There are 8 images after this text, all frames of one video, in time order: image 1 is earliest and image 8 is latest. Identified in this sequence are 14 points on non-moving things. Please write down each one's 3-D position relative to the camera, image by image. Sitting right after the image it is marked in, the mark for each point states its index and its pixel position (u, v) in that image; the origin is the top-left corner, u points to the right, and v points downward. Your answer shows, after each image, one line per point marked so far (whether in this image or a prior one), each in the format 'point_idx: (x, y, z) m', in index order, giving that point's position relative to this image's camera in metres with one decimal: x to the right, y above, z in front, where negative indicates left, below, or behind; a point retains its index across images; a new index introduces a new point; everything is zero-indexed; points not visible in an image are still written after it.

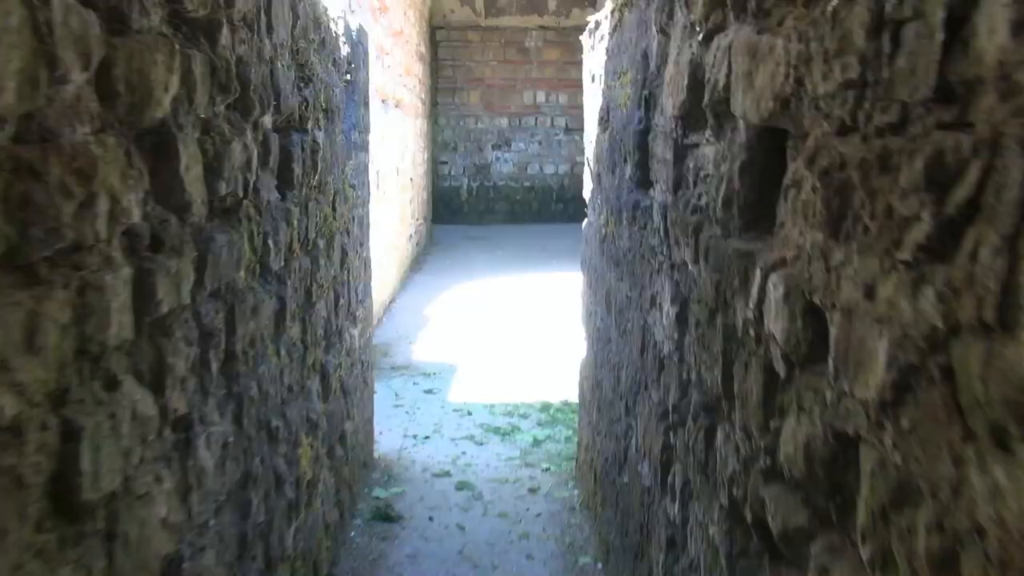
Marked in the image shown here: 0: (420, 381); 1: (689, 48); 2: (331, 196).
0: (-0.5, -0.5, +4.4) m
1: (+0.4, +0.5, +1.5) m
2: (-0.6, +0.3, +2.3) m
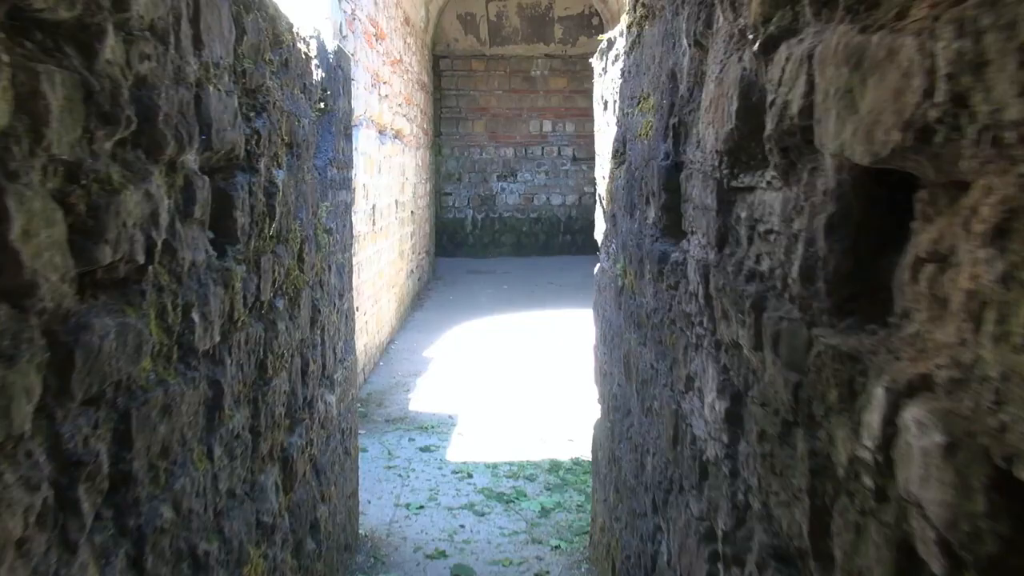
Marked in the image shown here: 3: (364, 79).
0: (-0.5, -0.8, +4.0) m
1: (+0.3, +0.3, +1.1) m
2: (-0.6, +0.1, +1.9) m
3: (-0.9, +1.3, +4.7) m
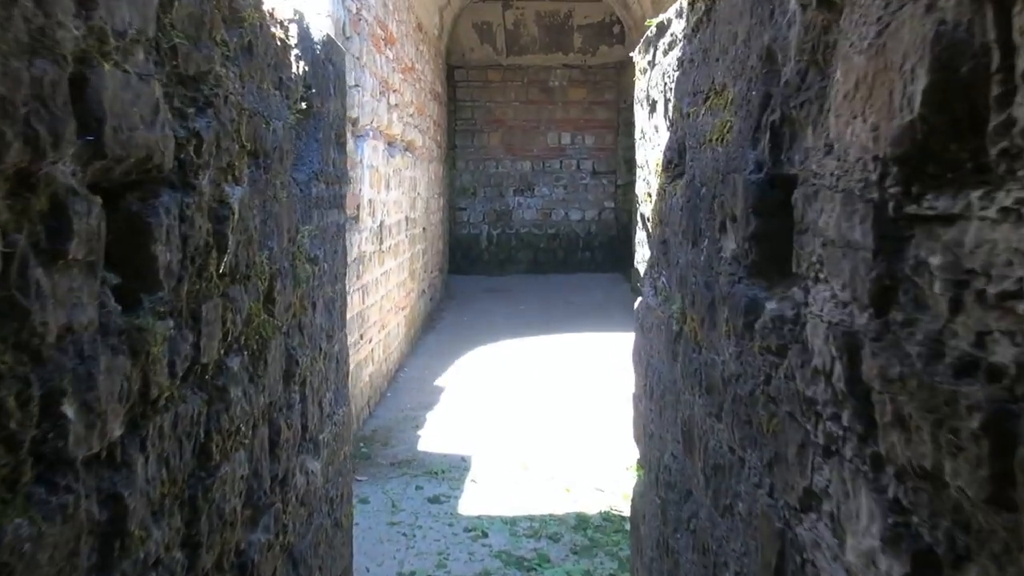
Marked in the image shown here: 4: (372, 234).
0: (-0.4, -0.9, +3.5) m
1: (+0.4, +0.3, +0.7) m
2: (-0.5, 0.0, +1.5) m
3: (-0.8, +1.2, +4.3) m
4: (-0.9, +0.3, +4.6) m
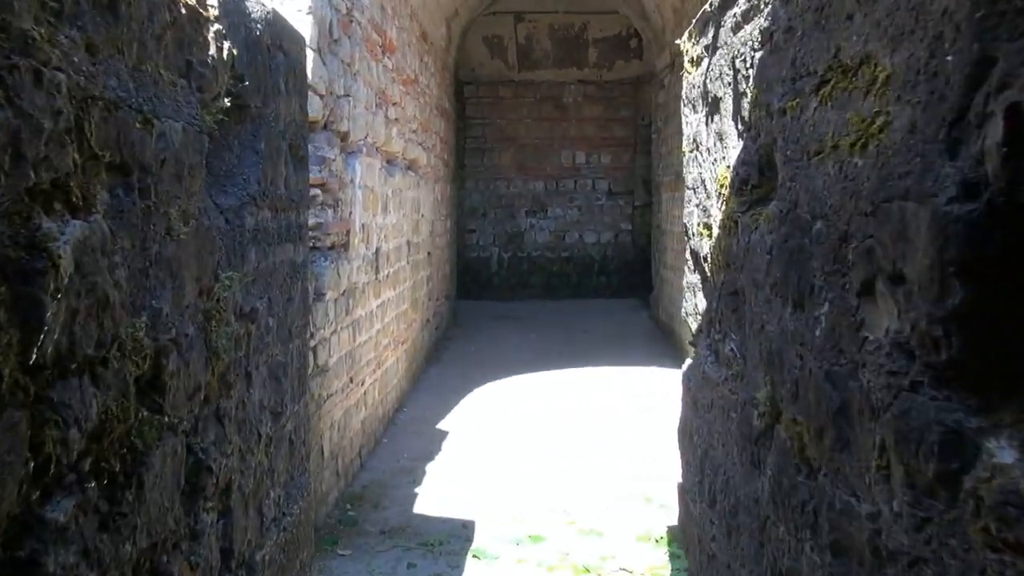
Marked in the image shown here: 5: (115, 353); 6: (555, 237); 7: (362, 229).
0: (-0.4, -1.1, +3.0) m
1: (+0.4, +0.2, +0.2) m
2: (-0.5, -0.1, +1.0) m
3: (-0.8, +1.0, +3.9) m
4: (-0.8, +0.1, +4.1) m
5: (-0.5, -0.1, +0.9) m
6: (+0.5, +0.6, +9.3) m
7: (-0.8, +0.3, +3.9) m
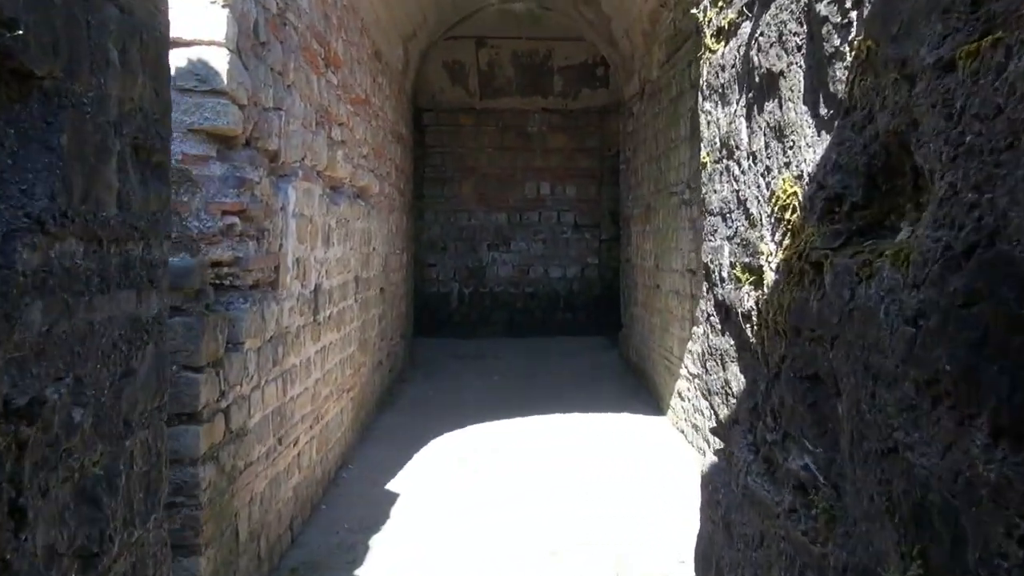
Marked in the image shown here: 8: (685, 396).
0: (-0.5, -1.3, +2.4) m
1: (+0.4, +0.1, -0.3) m
2: (-0.5, -0.2, +0.4) m
3: (-1.0, +0.8, +3.3) m
4: (-1.0, -0.1, +3.5) m
5: (-0.5, -0.1, +0.4) m
6: (+0.1, +0.2, +8.9) m
7: (-1.0, +0.1, +3.4) m
8: (+1.2, -0.8, +5.2) m
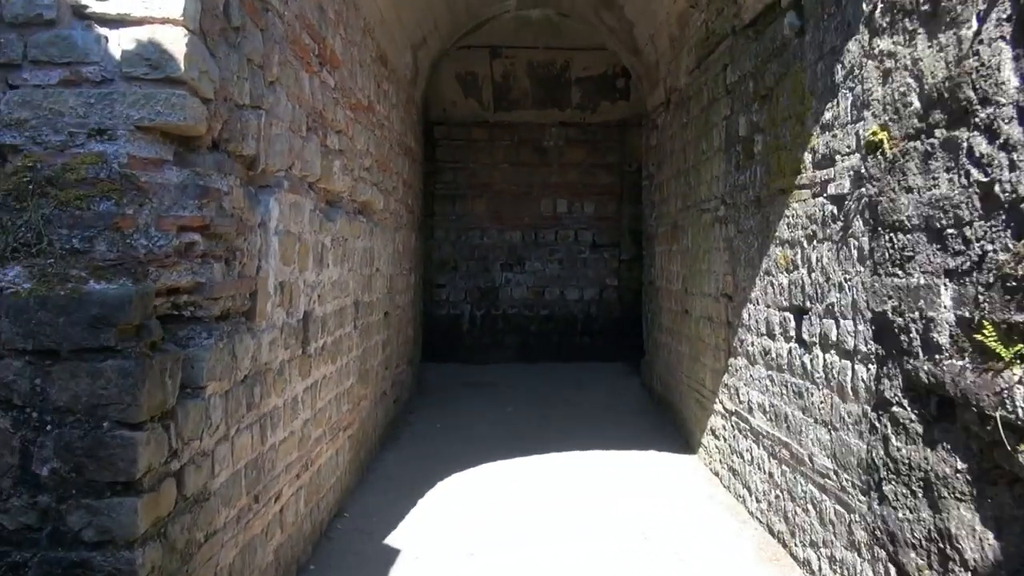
0: (-0.5, -1.3, +1.9) m
1: (+0.4, +0.1, -0.8) m
2: (-0.5, -0.2, 0.0) m
3: (-0.9, +0.7, +2.9) m
4: (-0.9, -0.2, +3.1) m
5: (-0.5, -0.2, -0.1) m
6: (+0.2, -0.1, +8.4) m
7: (-0.9, 0.0, +2.9) m
8: (+1.3, -0.9, +4.7) m
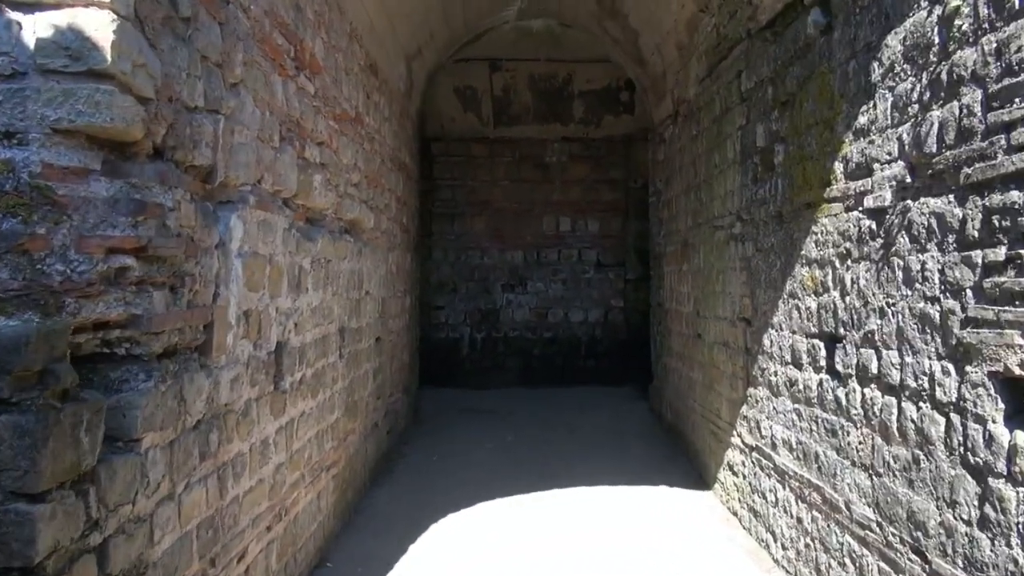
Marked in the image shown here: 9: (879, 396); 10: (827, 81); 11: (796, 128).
0: (-0.5, -1.4, +1.5) m
1: (+0.4, +0.1, -1.1) m
2: (-0.5, -0.2, -0.4) m
3: (-0.9, +0.6, +2.6) m
4: (-0.9, -0.3, +2.7) m
5: (-0.5, -0.2, -0.5) m
6: (+0.3, -0.3, +8.0) m
7: (-0.9, -0.1, +2.6) m
8: (+1.3, -1.1, +4.3) m
9: (+1.3, -0.4, +2.7) m
10: (+1.3, +0.9, +3.1) m
11: (+1.3, +0.7, +3.5) m
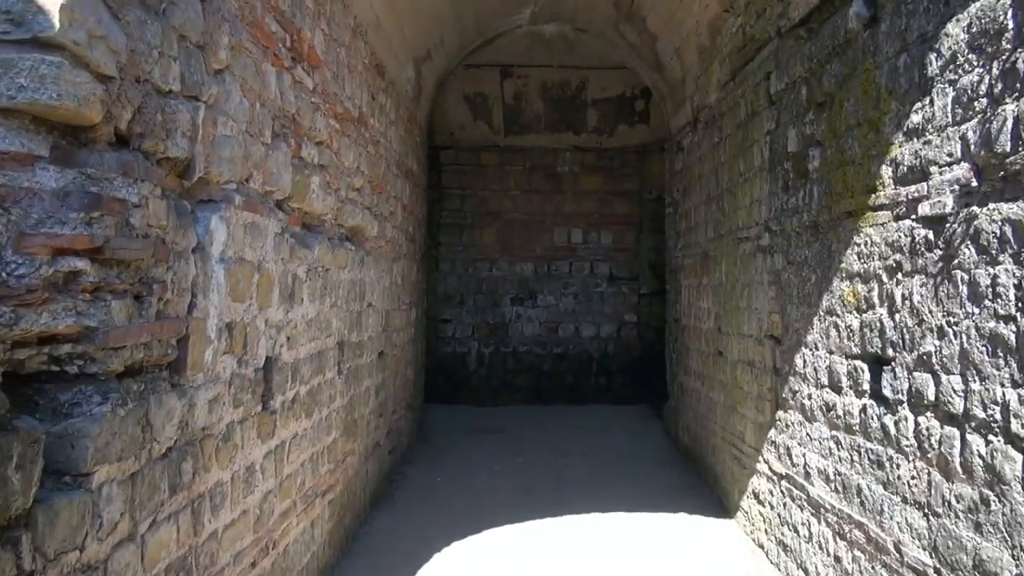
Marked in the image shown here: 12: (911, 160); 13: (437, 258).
0: (-0.5, -1.4, +1.2) m
1: (+0.4, +0.1, -1.4) m
2: (-0.5, -0.2, -0.7) m
3: (-0.8, +0.6, +2.3) m
4: (-0.9, -0.3, +2.4) m
5: (-0.5, -0.2, -0.7) m
6: (+0.4, -0.4, +7.7) m
7: (-0.9, -0.1, +2.3) m
8: (+1.4, -1.1, +4.0) m
9: (+1.4, -0.5, +2.4) m
10: (+1.4, +0.8, +2.9) m
11: (+1.4, +0.7, +3.2) m
12: (+1.4, +0.4, +2.6) m
13: (-0.8, +0.3, +7.7) m
